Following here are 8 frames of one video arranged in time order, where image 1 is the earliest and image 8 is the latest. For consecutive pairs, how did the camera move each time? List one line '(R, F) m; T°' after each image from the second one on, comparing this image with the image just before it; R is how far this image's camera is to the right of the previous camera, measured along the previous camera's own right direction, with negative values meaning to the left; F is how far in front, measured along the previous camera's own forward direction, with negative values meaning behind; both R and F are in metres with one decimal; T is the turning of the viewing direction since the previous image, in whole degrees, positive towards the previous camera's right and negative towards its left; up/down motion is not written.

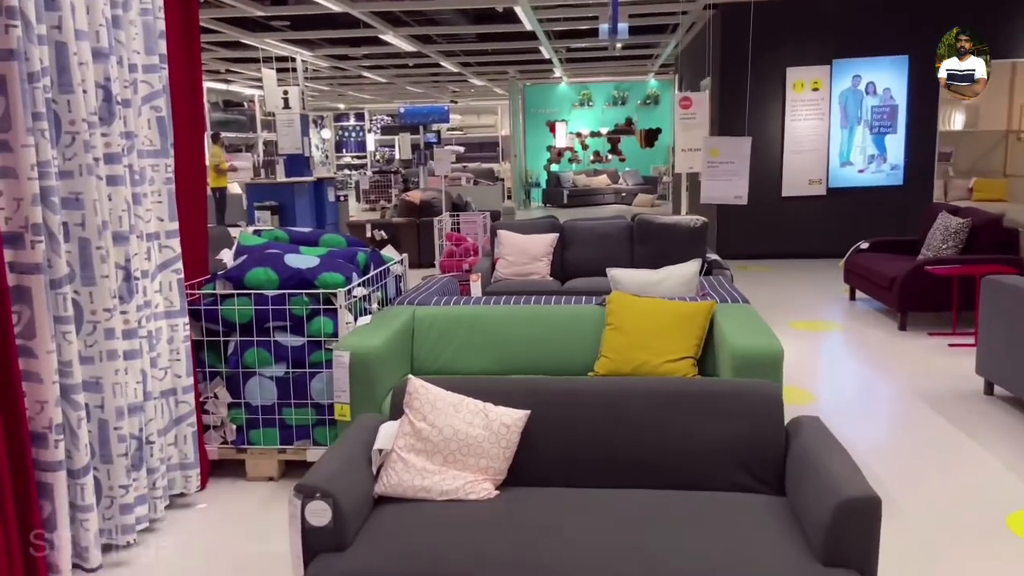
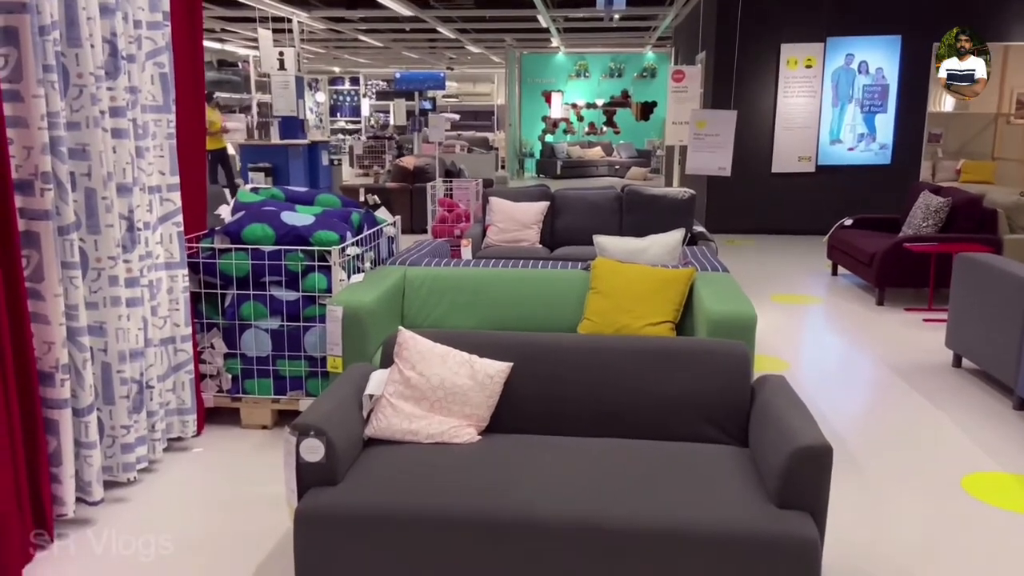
(0.0, -0.1) m; +1°
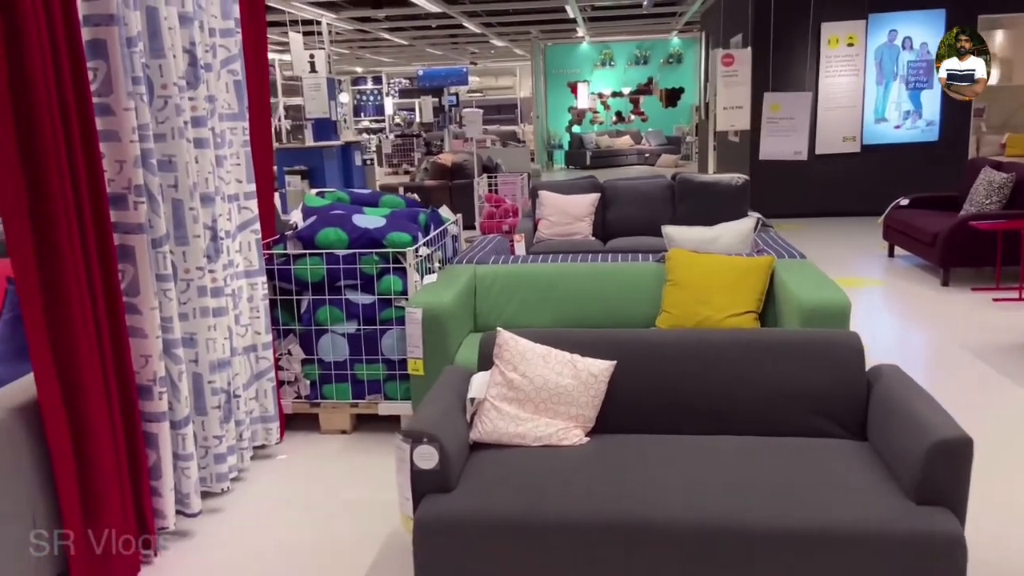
(-0.2, 0.0) m; -2°
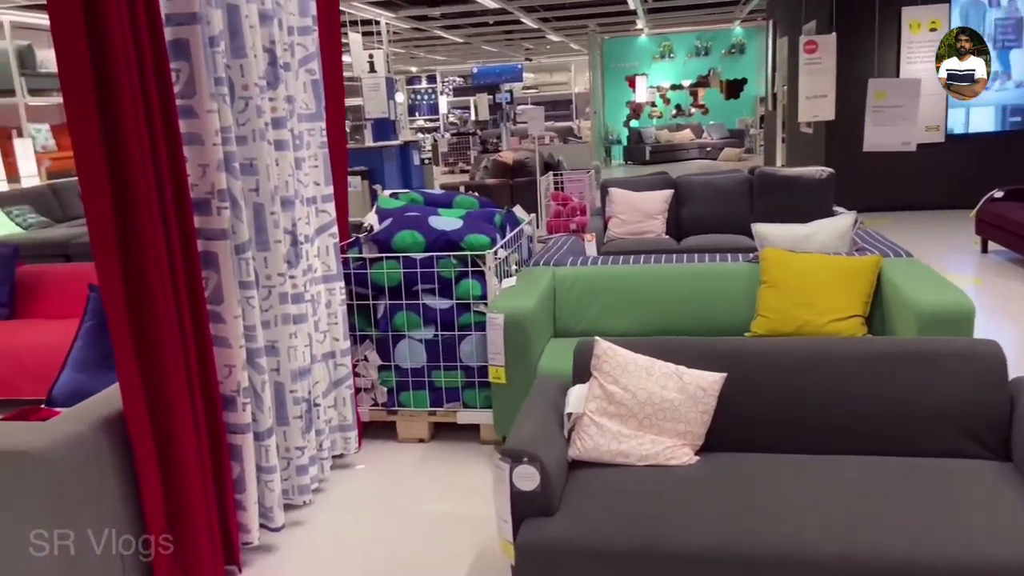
(-0.1, +0.1) m; -4°
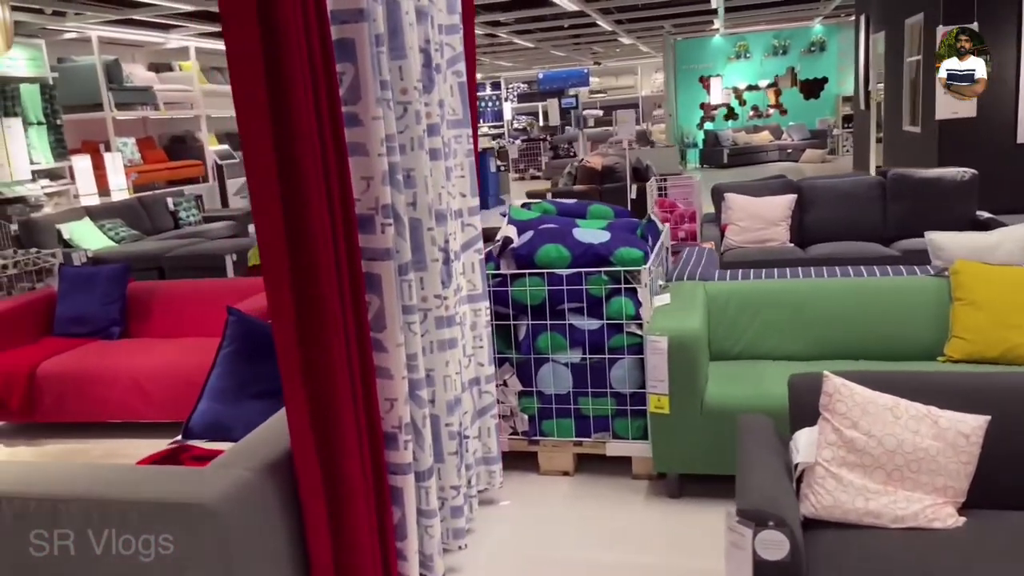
(-0.4, +0.3) m; -4°
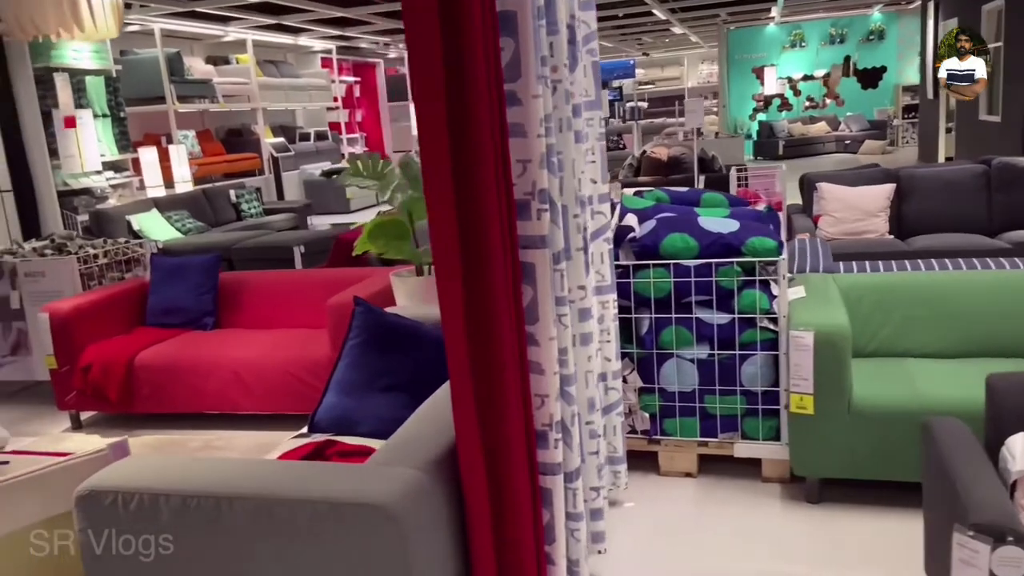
(-0.3, +0.1) m; -3°
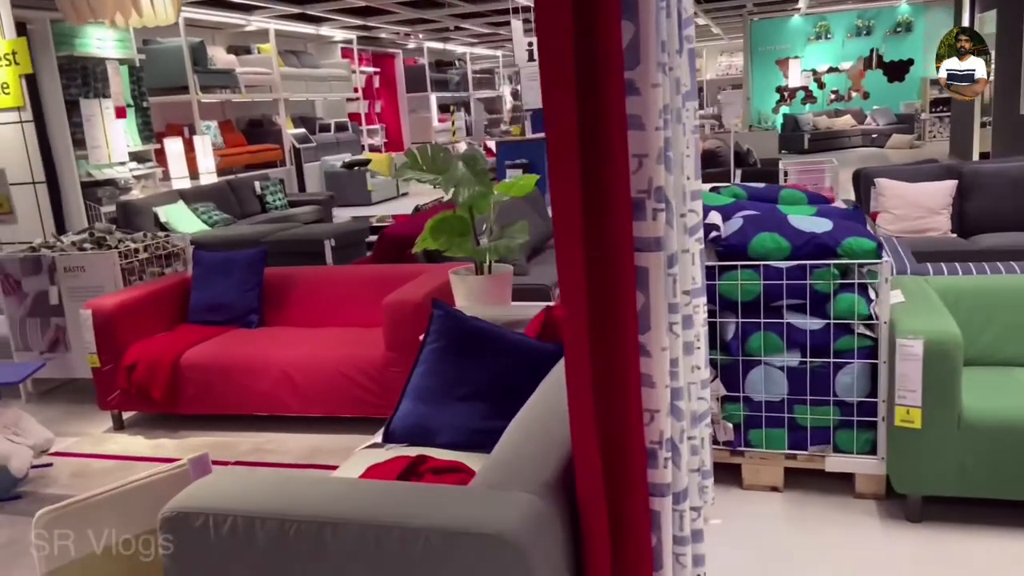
(-0.2, +0.2) m; -1°
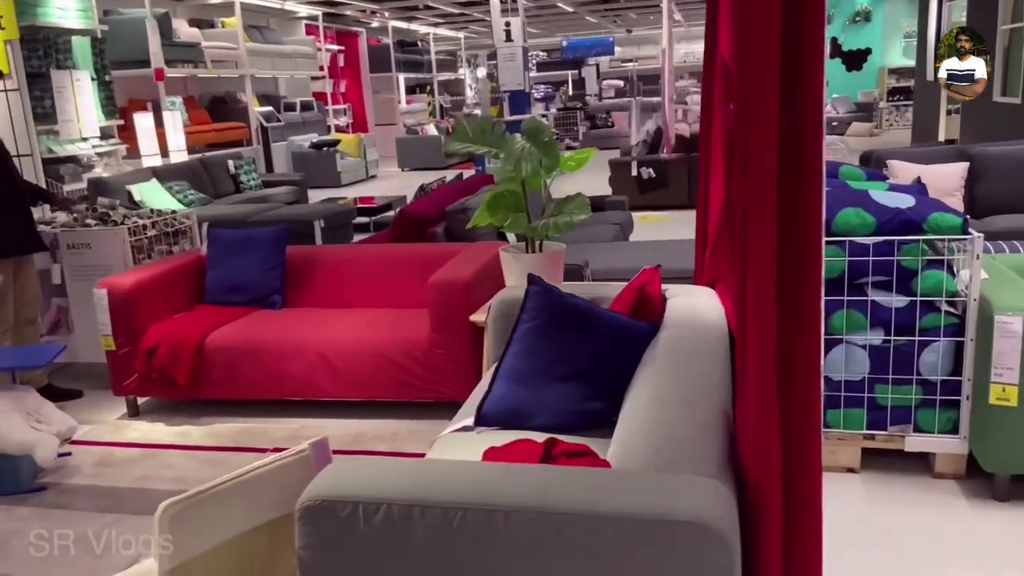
(-0.4, +0.1) m; +4°
